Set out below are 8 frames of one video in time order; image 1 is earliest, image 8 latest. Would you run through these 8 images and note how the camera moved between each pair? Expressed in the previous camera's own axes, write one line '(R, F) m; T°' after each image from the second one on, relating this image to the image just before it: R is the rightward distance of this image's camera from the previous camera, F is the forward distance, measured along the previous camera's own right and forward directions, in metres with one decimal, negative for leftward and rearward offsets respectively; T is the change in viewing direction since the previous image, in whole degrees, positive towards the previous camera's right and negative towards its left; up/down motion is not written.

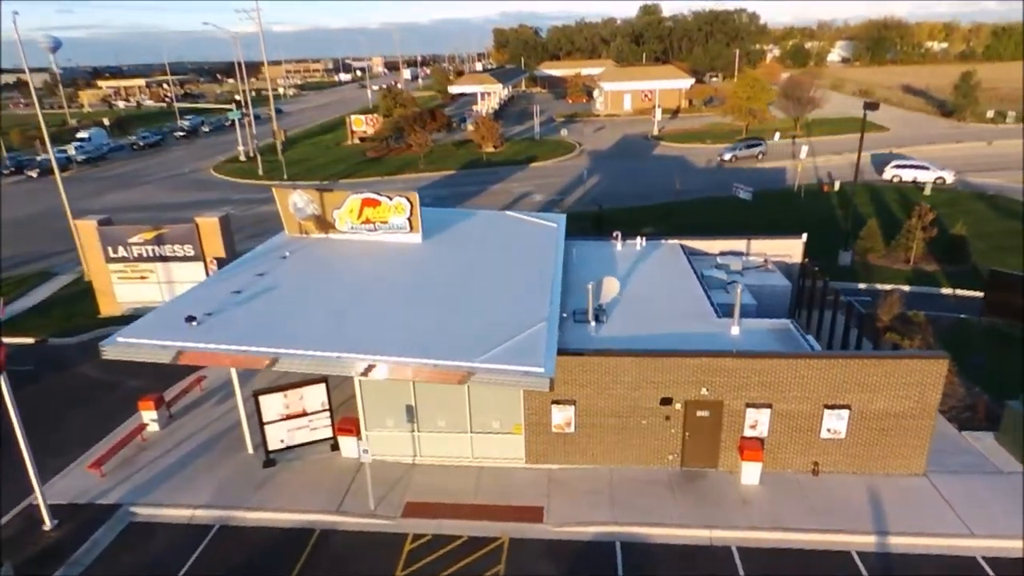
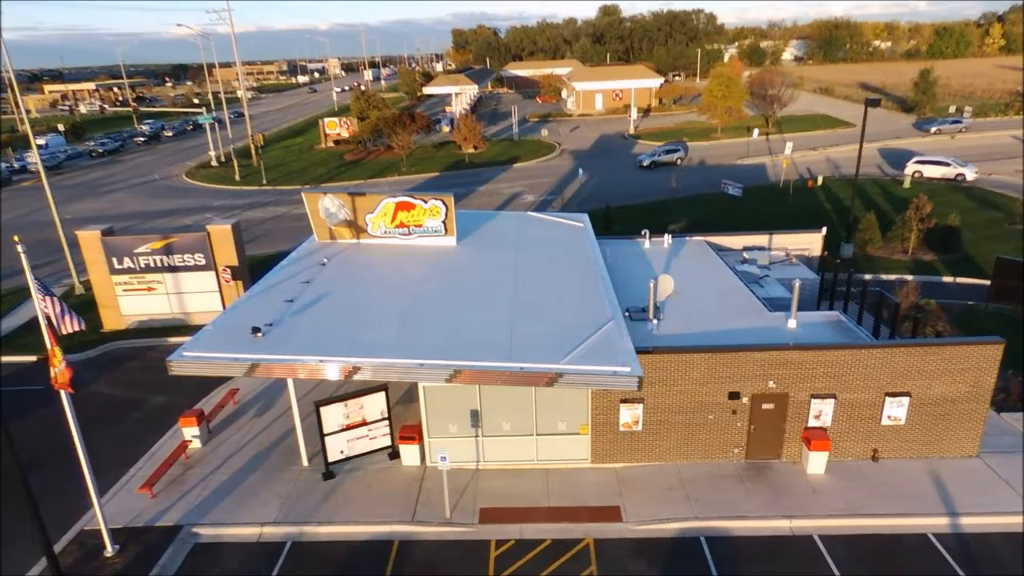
(-2.4, +0.1) m; +4°
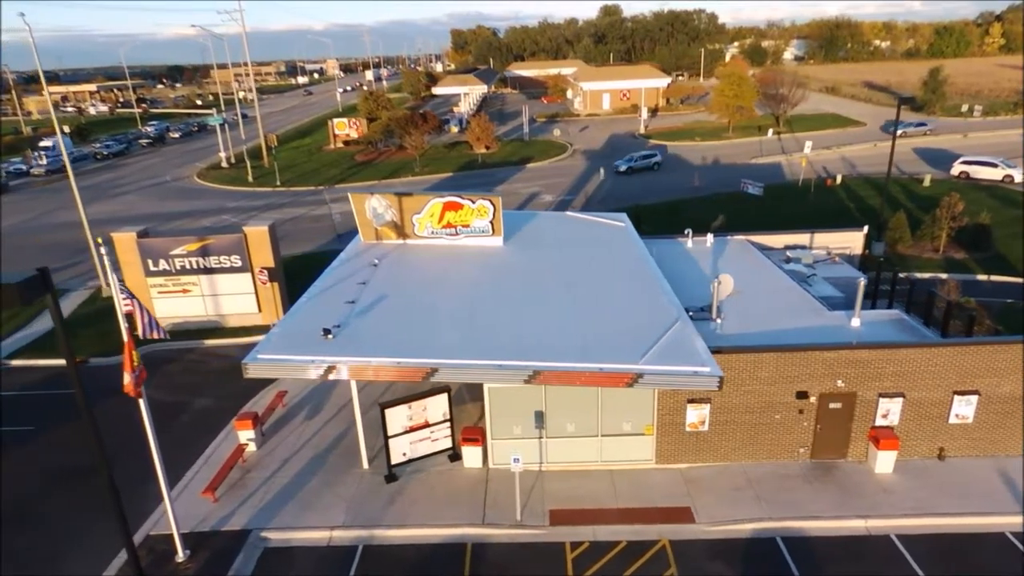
(-1.6, +0.1) m; 0°
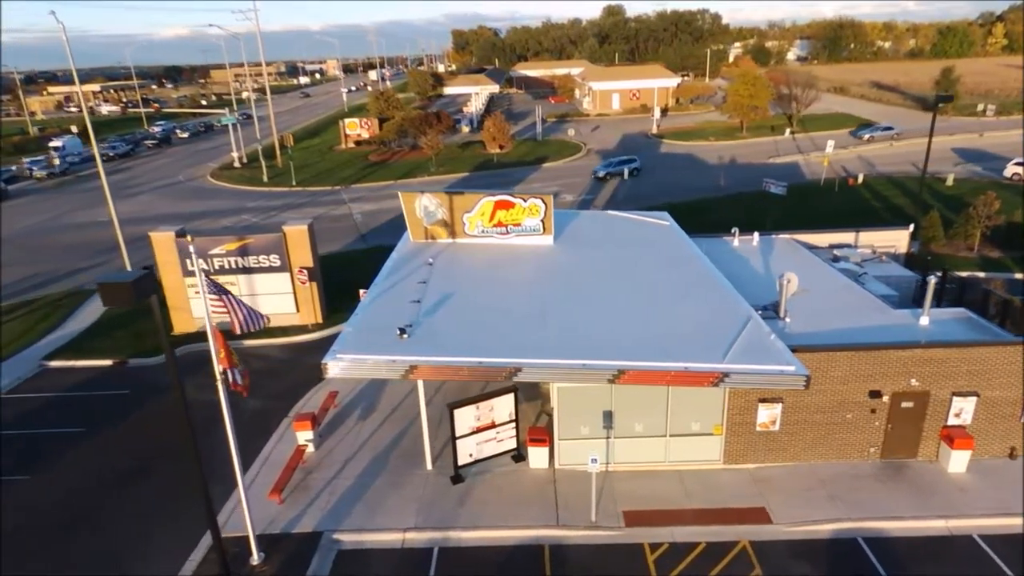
(-1.6, +0.2) m; 0°
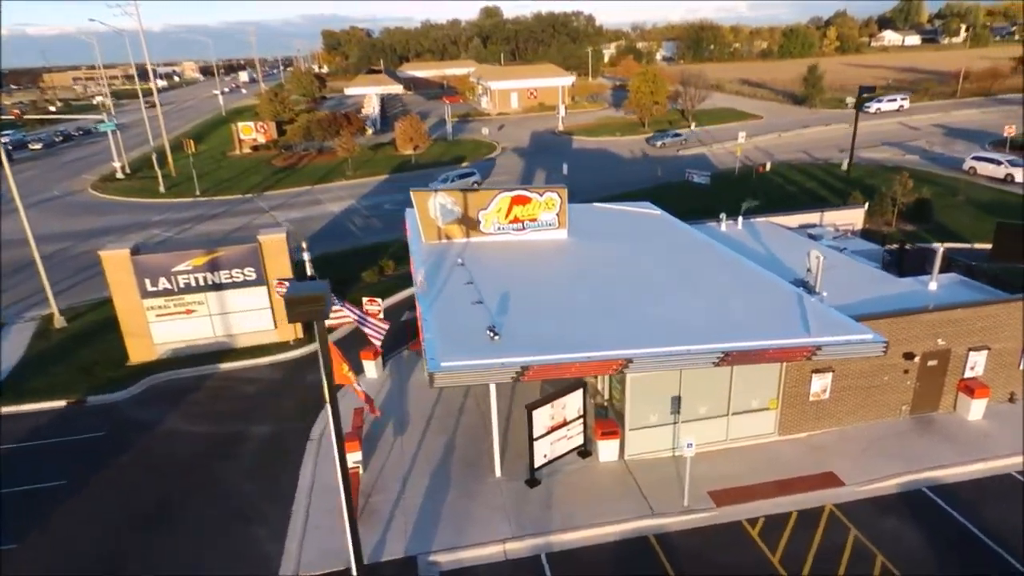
(-4.1, +0.8) m; +11°
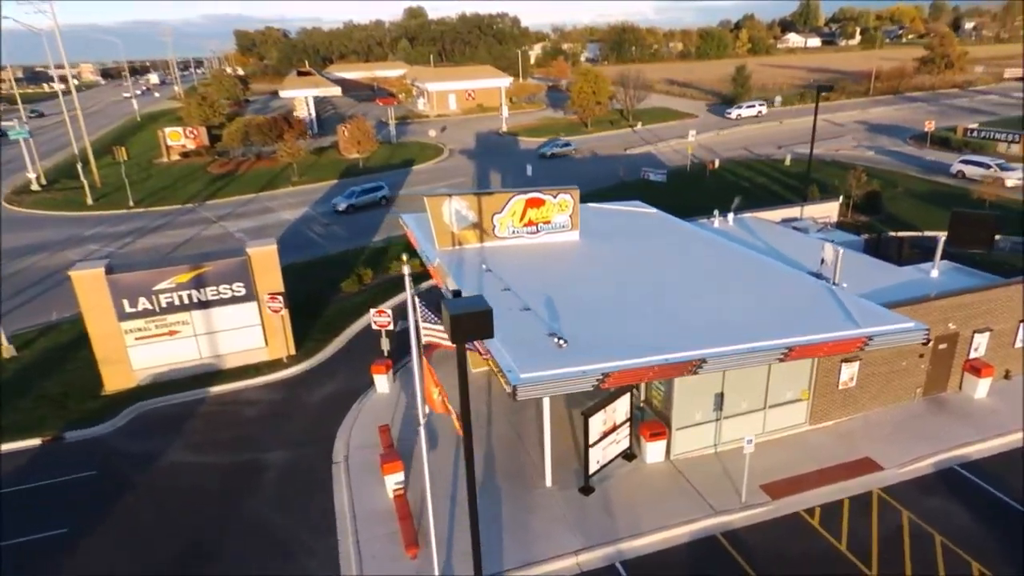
(-2.6, +0.5) m; +7°
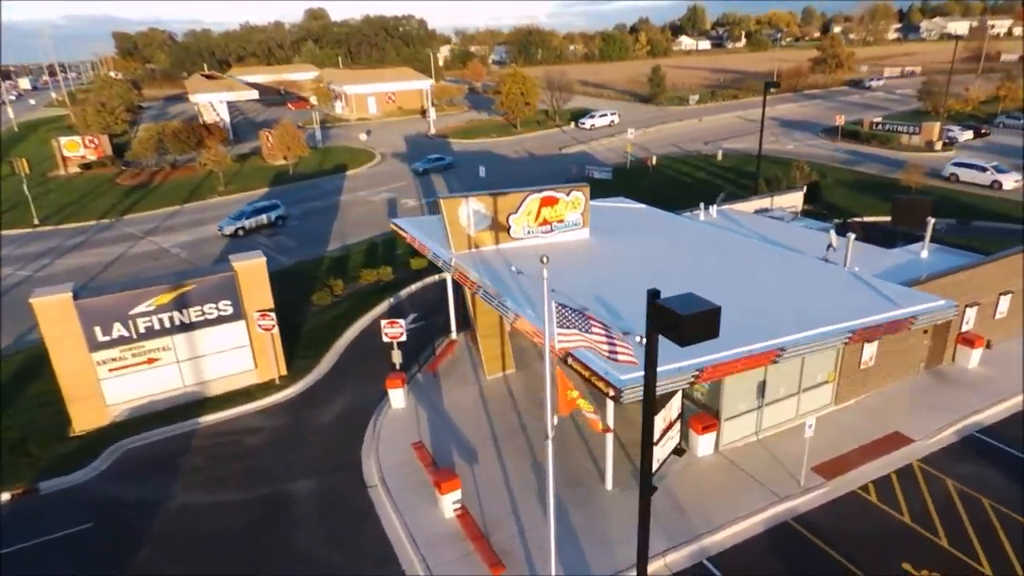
(-3.0, +0.8) m; +8°
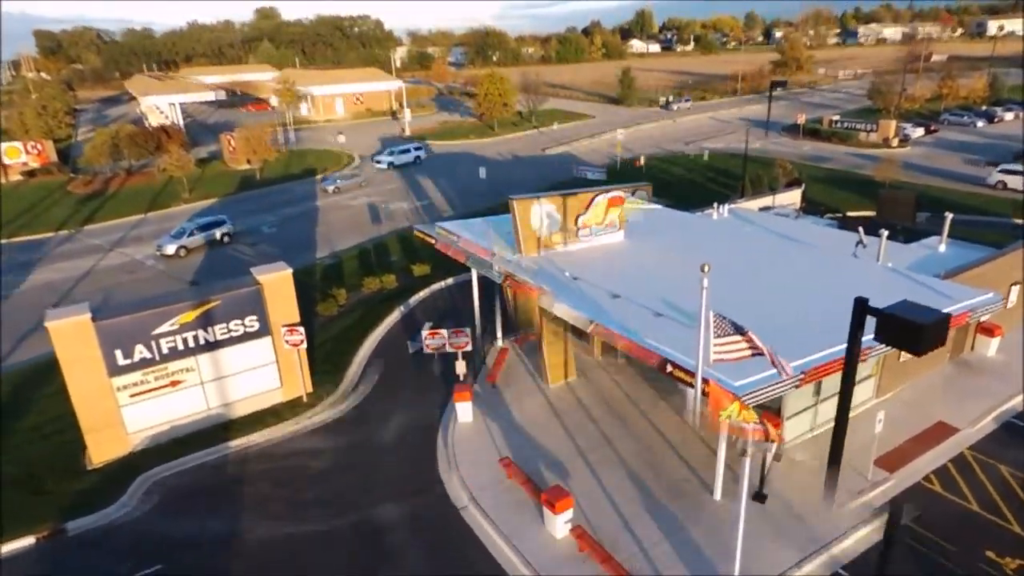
(-2.3, +0.7) m; +4°
